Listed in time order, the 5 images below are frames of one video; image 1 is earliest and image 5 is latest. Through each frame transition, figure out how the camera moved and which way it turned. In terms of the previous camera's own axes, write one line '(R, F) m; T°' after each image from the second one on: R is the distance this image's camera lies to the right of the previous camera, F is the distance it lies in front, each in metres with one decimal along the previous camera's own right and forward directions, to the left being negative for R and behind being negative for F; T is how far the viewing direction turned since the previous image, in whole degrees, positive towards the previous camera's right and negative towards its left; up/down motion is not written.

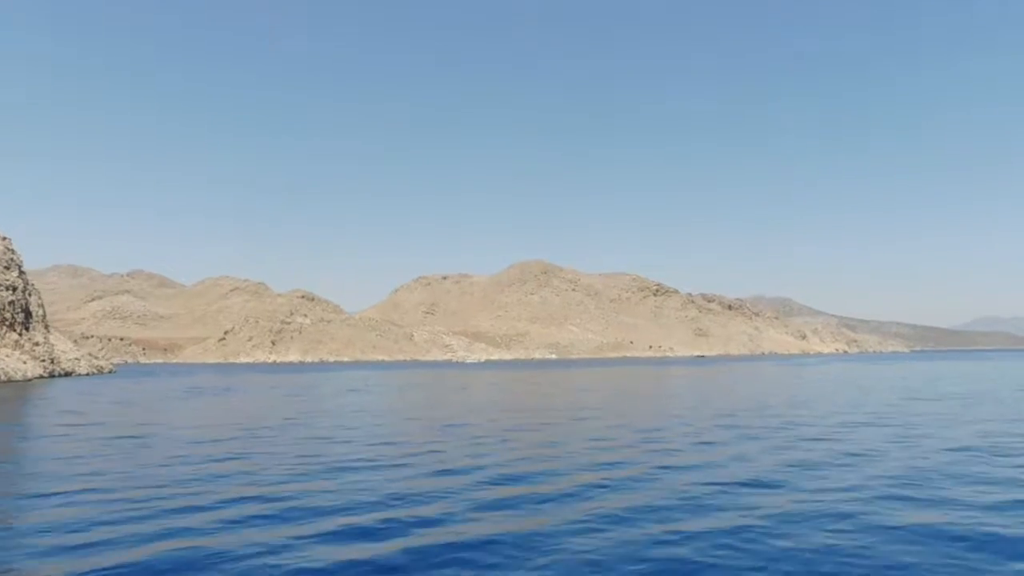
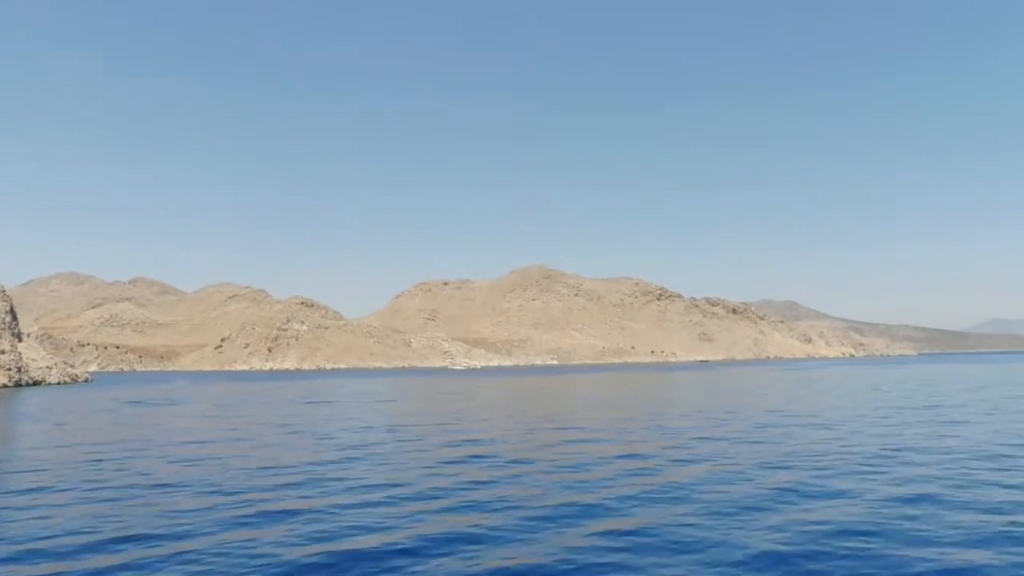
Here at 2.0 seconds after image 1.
(+1.1, +1.7) m; 0°
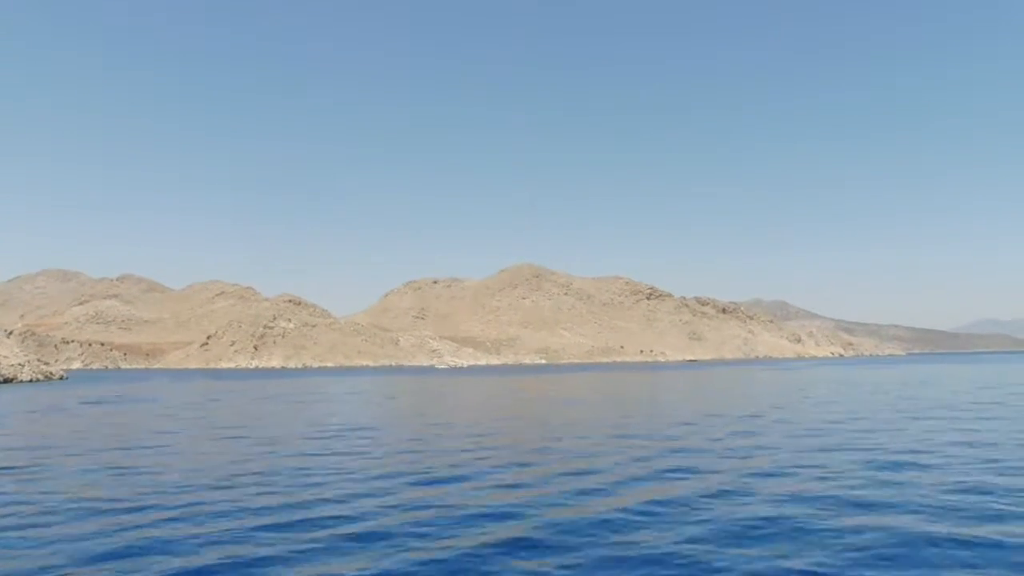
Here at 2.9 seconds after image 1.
(+0.6, +0.6) m; +1°
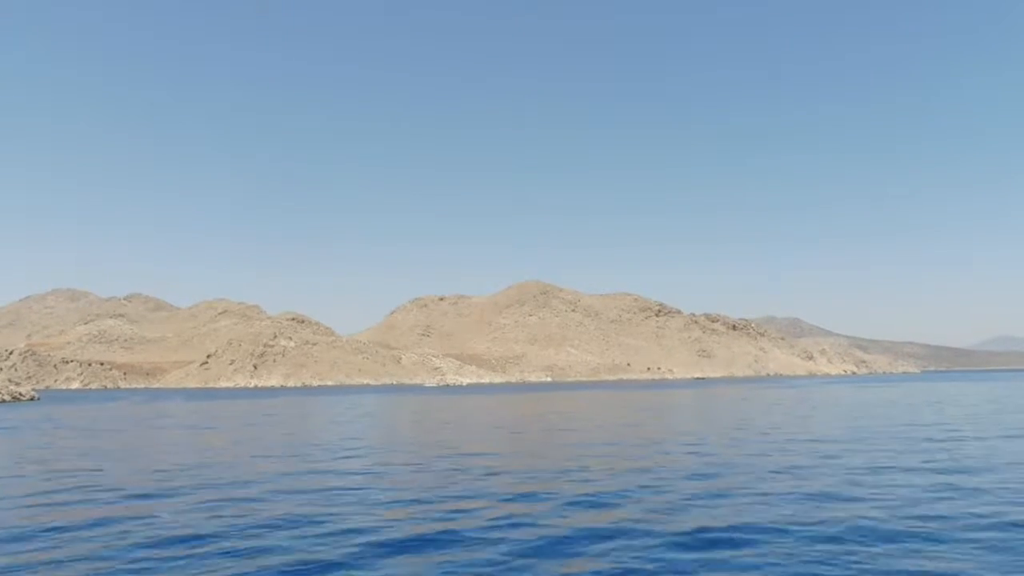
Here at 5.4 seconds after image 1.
(+1.2, +2.4) m; -1°
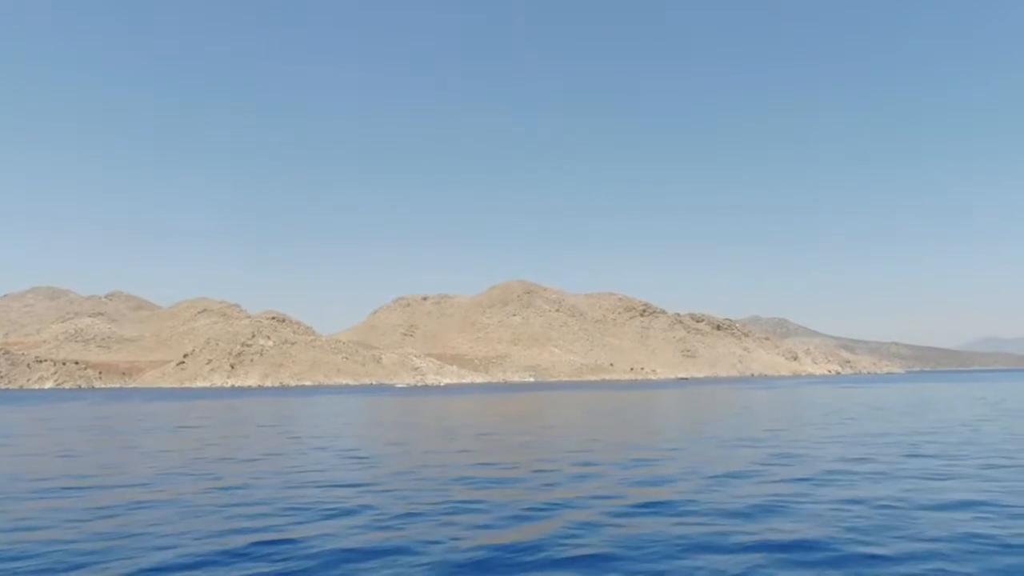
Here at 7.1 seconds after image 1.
(+1.1, +1.3) m; +1°
